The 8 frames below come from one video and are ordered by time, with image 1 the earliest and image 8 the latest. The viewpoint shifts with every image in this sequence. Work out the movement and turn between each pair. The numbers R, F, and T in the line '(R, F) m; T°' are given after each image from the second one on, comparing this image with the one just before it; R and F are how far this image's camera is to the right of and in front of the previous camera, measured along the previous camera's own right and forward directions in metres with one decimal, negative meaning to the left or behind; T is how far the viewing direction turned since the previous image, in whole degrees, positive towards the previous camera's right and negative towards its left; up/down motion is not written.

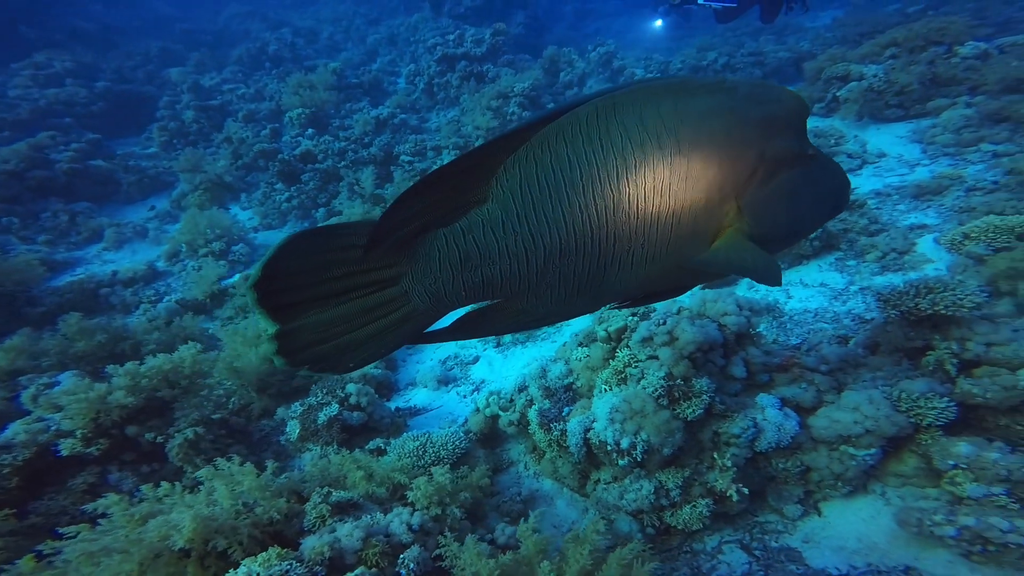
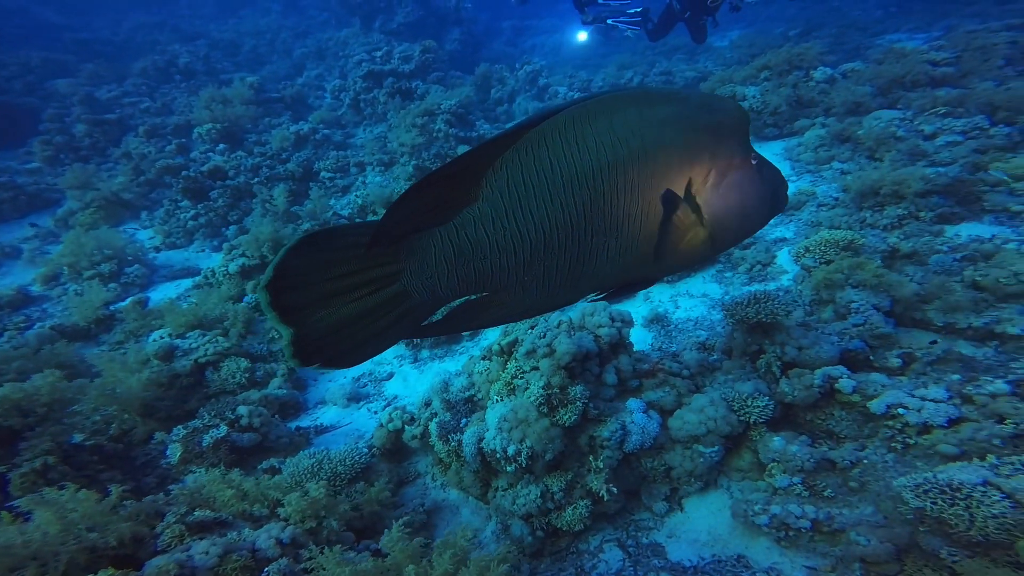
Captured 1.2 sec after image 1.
(+0.6, -0.3) m; +6°
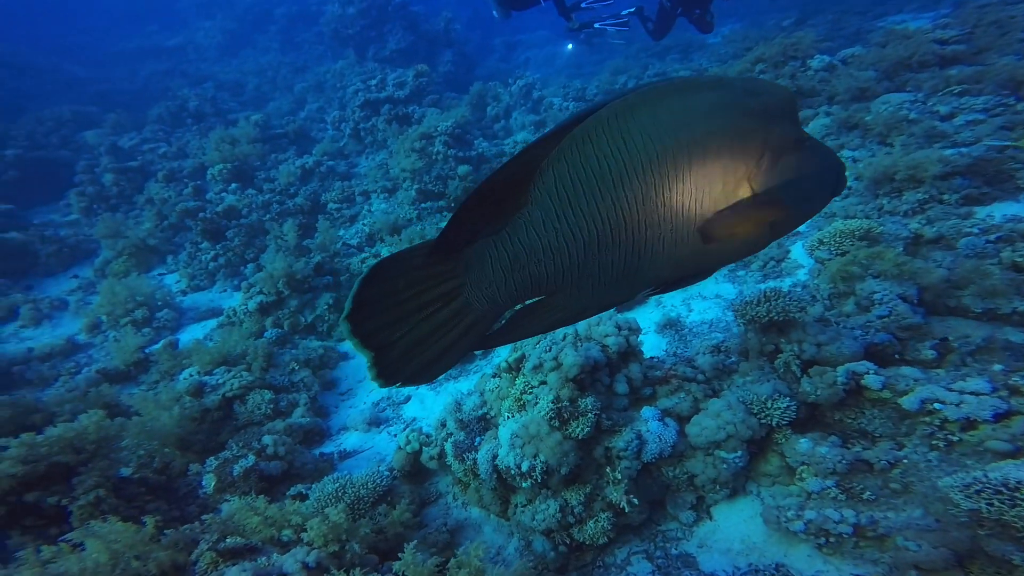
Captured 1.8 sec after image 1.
(0.0, 0.0) m; -1°
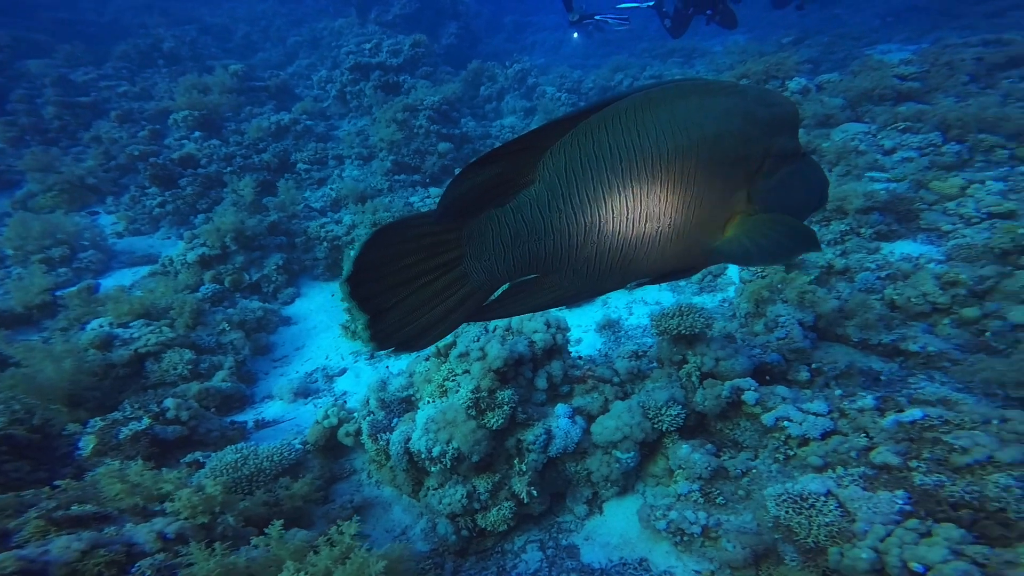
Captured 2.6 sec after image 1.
(+0.5, -0.2) m; +2°
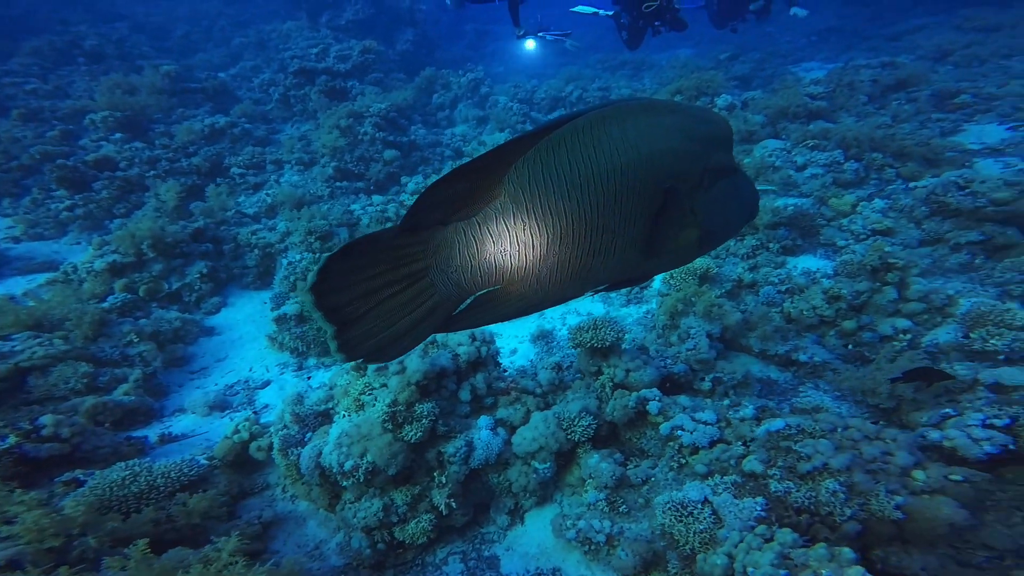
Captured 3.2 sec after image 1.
(+0.5, -0.1) m; +4°
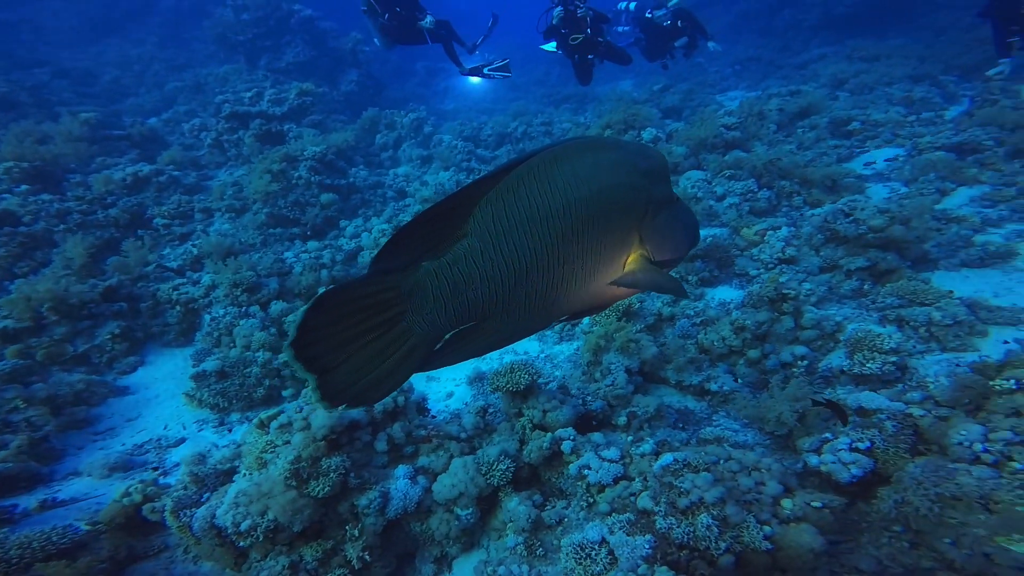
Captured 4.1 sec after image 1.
(+0.5, -0.1) m; +4°
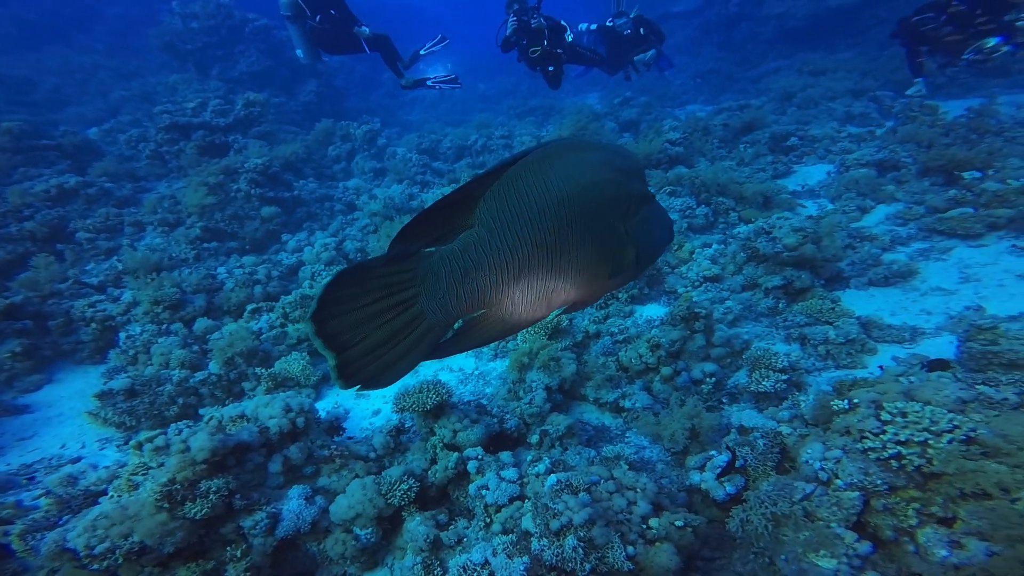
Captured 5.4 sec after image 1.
(+0.6, 0.0) m; +3°
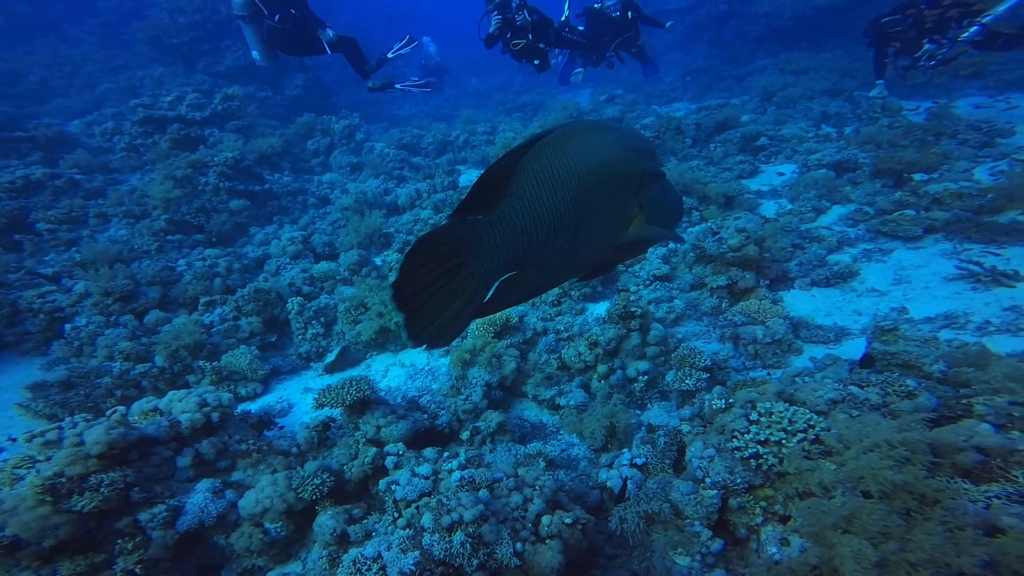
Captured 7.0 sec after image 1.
(+0.6, 0.0) m; 0°
